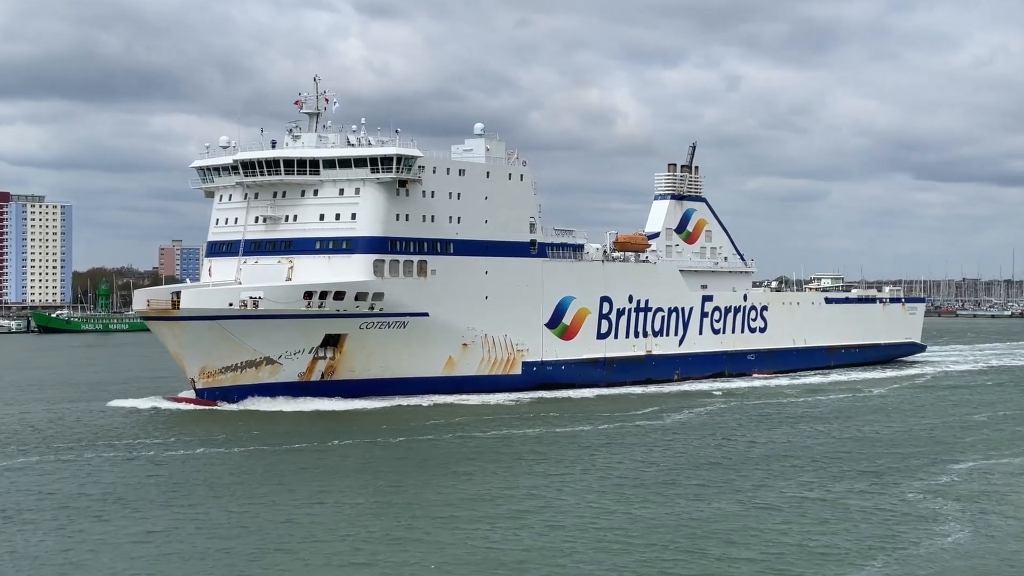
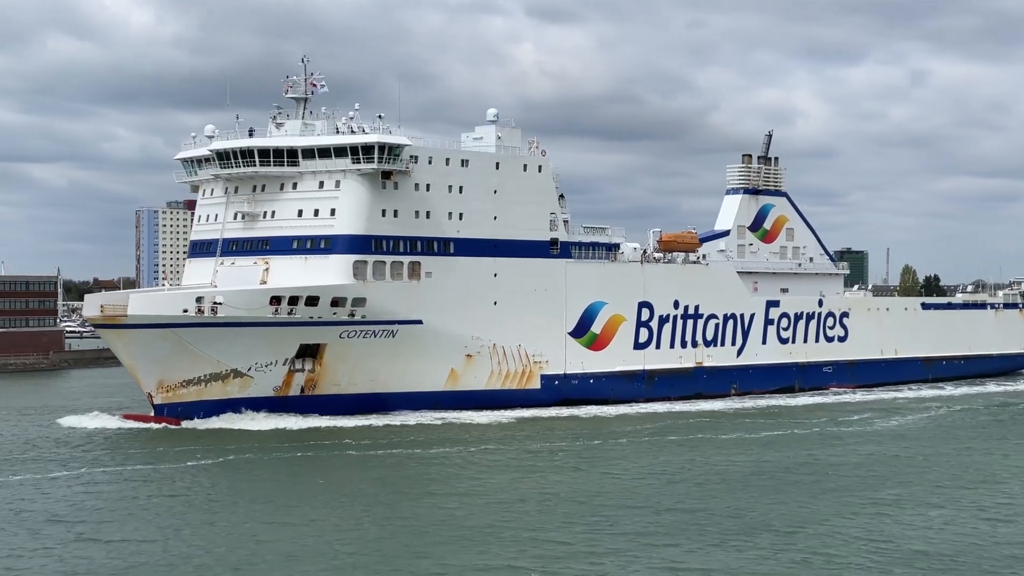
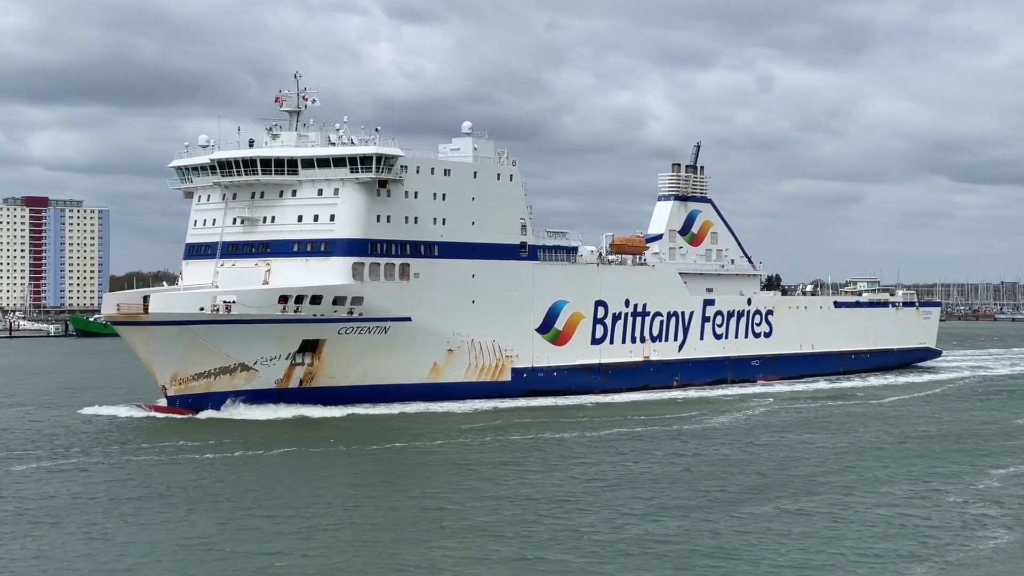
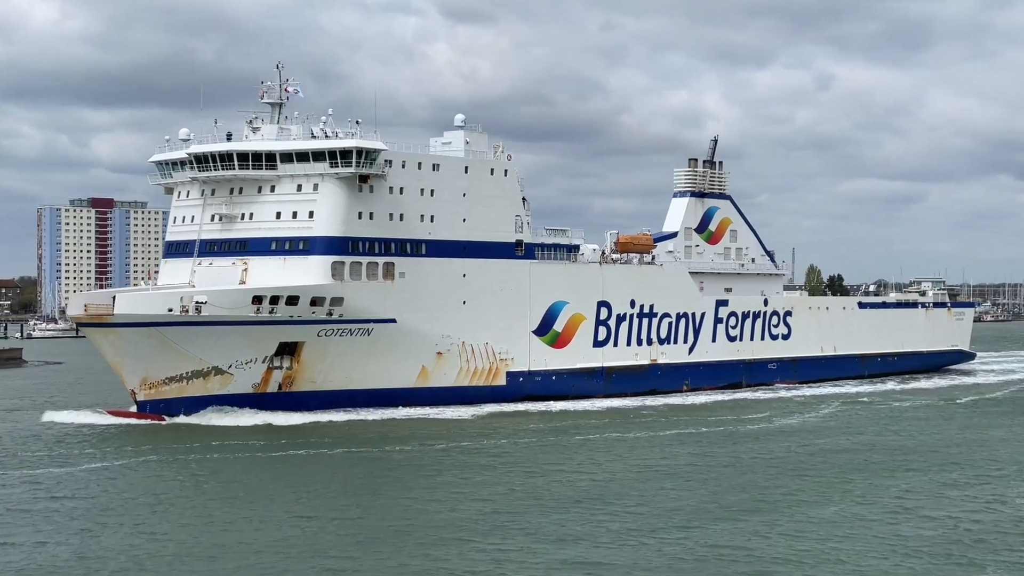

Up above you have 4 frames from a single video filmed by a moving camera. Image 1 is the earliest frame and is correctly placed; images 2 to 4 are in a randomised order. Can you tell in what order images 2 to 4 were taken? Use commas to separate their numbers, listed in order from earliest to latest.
3, 4, 2
